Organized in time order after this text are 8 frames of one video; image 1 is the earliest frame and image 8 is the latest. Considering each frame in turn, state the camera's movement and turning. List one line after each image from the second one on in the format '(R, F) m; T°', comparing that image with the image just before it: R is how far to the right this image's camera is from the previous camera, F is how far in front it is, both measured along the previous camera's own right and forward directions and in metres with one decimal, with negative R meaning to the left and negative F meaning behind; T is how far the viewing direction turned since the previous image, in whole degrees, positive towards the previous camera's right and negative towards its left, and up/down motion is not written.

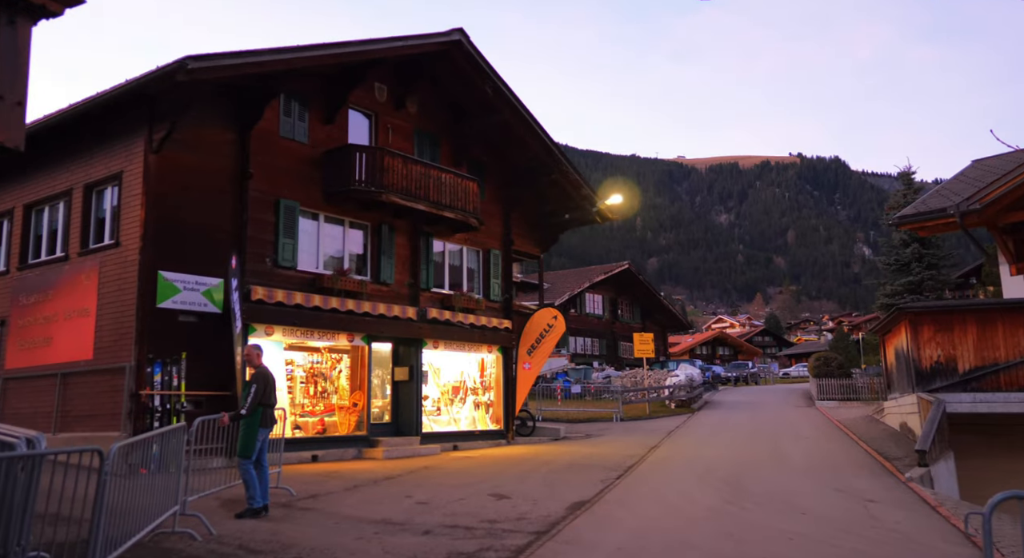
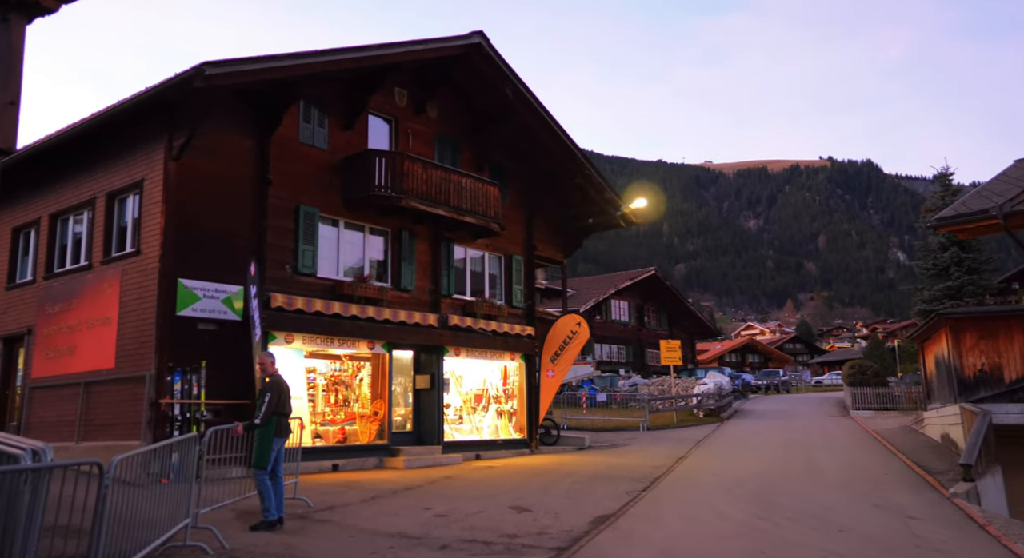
(+0.1, +0.3) m; -2°
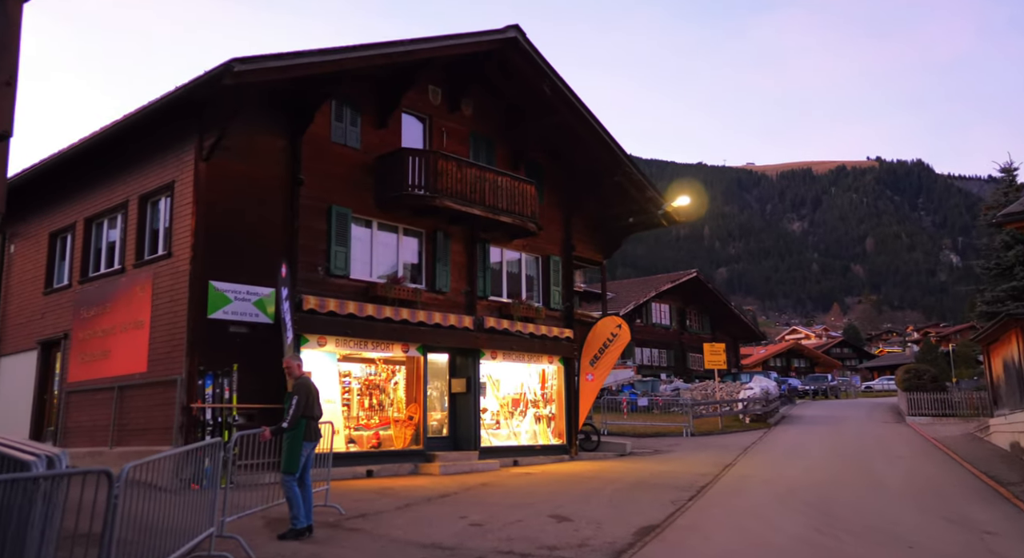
(0.0, +0.5) m; -3°
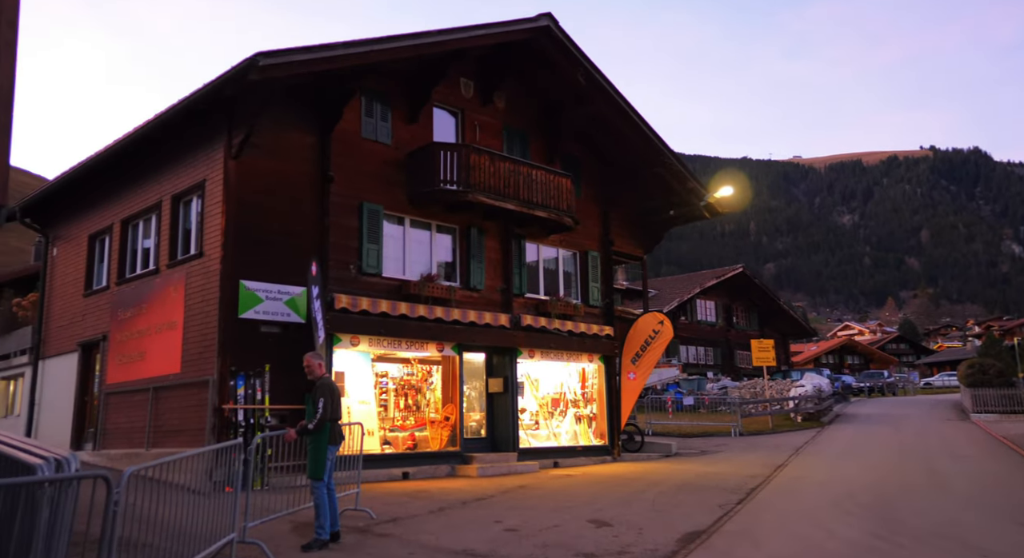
(+0.2, +0.5) m; -3°
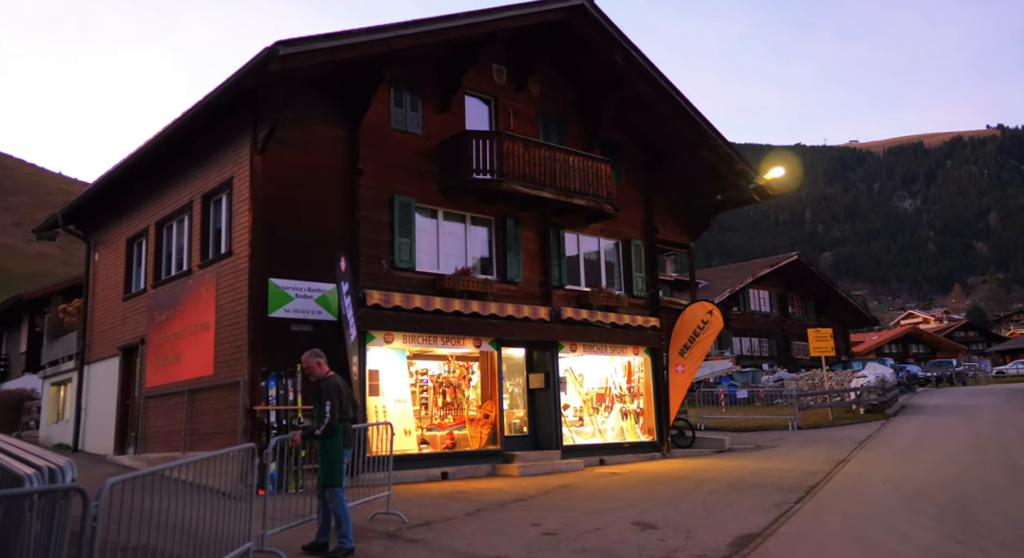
(+0.2, +0.6) m; -4°
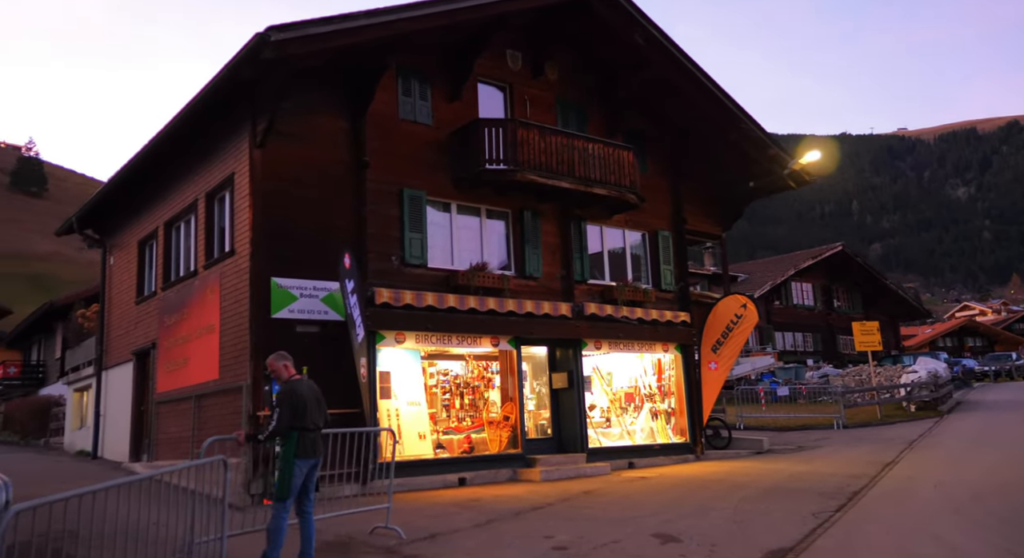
(+0.4, +0.7) m; -3°
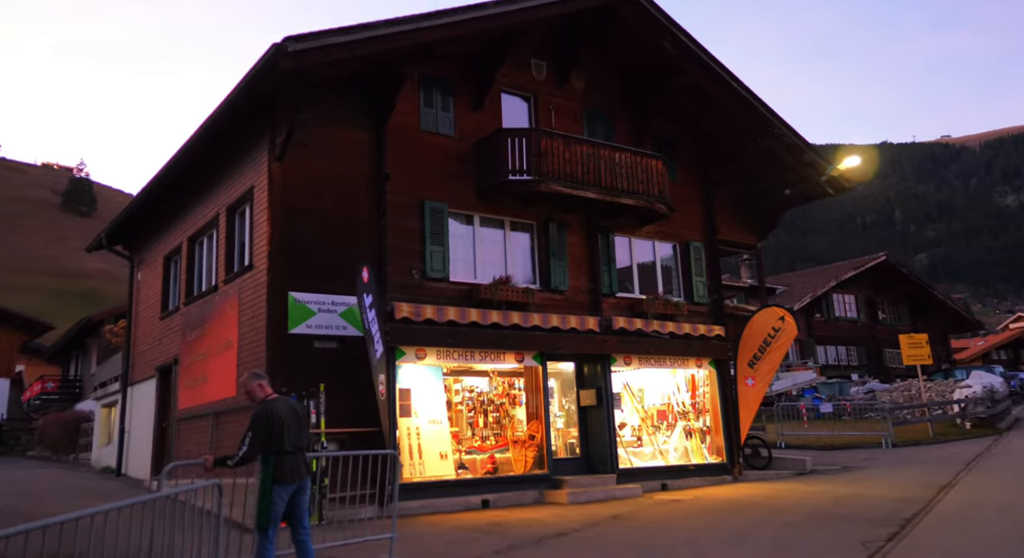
(+0.2, +0.5) m; -3°
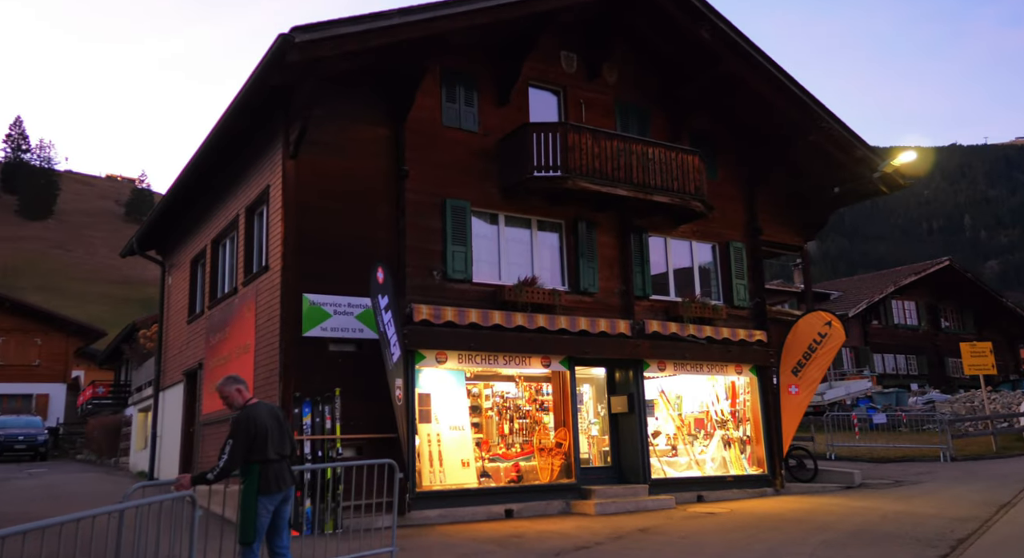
(+0.5, +0.5) m; -4°
